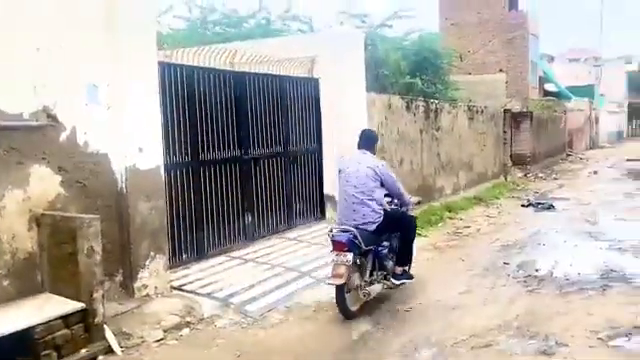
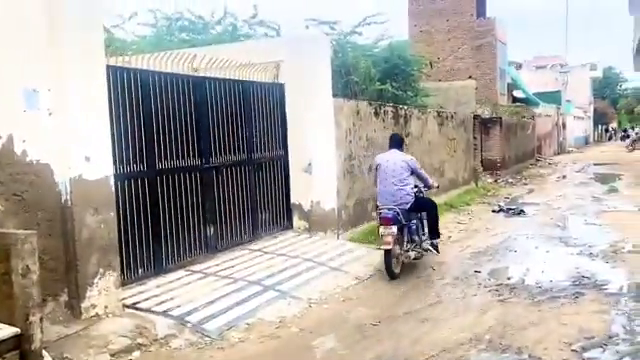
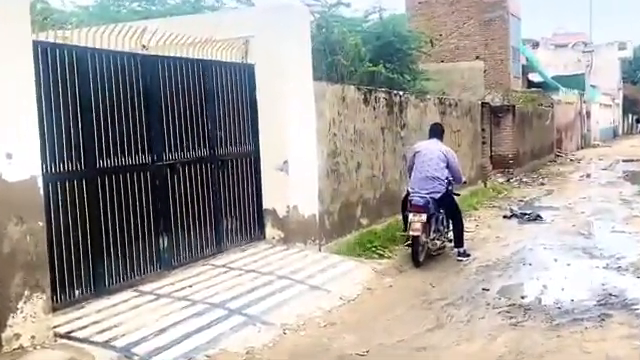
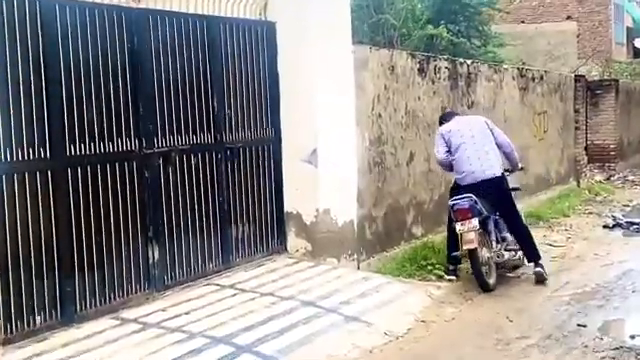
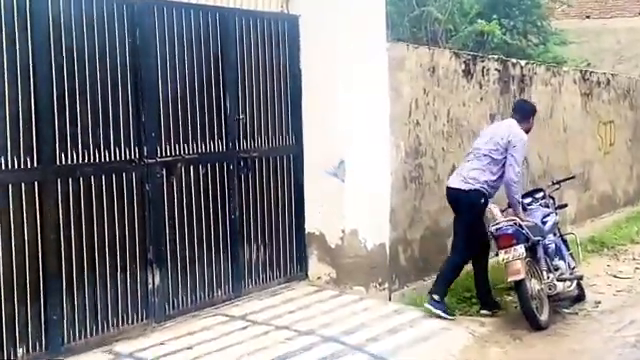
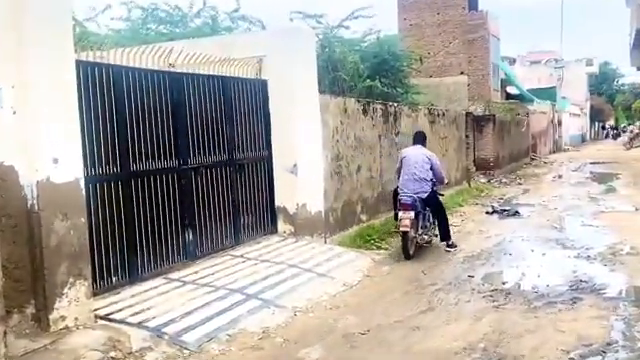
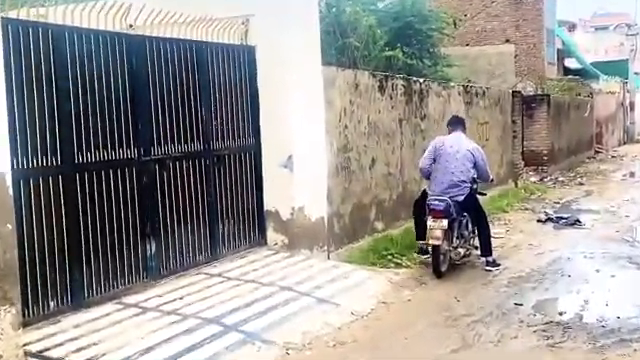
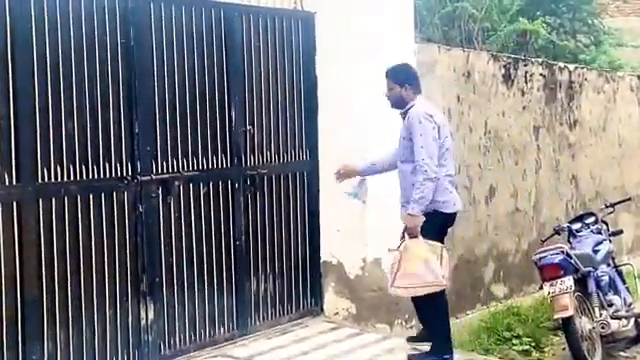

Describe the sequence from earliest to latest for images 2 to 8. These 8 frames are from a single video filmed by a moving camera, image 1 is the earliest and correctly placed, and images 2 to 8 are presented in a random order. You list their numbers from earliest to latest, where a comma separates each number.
2, 6, 3, 7, 4, 5, 8
